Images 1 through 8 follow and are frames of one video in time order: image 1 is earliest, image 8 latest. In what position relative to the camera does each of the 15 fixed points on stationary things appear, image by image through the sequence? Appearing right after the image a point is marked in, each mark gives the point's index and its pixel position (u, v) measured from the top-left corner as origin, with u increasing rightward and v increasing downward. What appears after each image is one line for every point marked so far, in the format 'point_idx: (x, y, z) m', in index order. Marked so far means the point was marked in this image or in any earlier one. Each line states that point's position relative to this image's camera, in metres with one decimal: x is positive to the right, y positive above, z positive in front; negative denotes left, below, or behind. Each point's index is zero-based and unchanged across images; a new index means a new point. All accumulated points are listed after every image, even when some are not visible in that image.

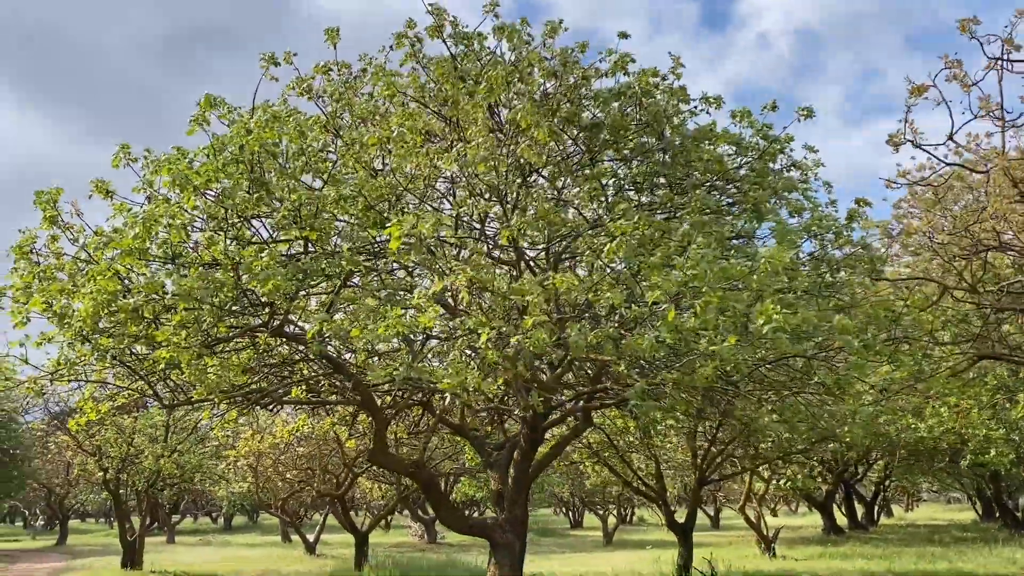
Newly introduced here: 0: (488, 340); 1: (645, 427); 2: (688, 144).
0: (-0.3, -0.6, +9.1) m
1: (+2.2, -2.4, +14.7) m
2: (+1.7, +1.4, +9.1) m
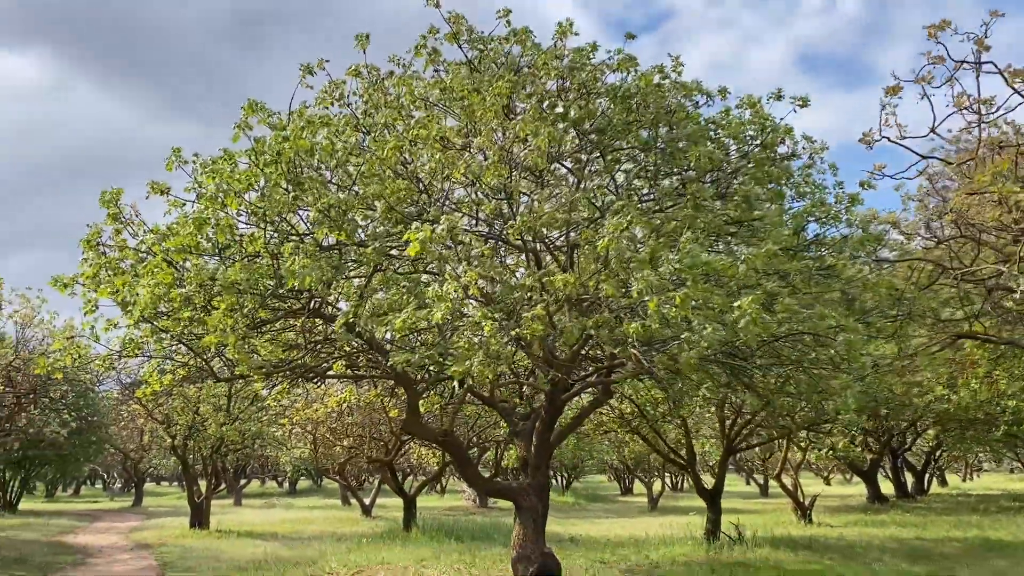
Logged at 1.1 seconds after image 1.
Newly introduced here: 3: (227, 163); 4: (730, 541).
0: (-0.1, -0.4, +10.0) m
1: (+2.8, -2.0, +15.4) m
2: (+1.9, +1.6, +9.7) m
3: (-2.9, +1.3, +9.1) m
4: (+4.0, -4.7, +16.4) m
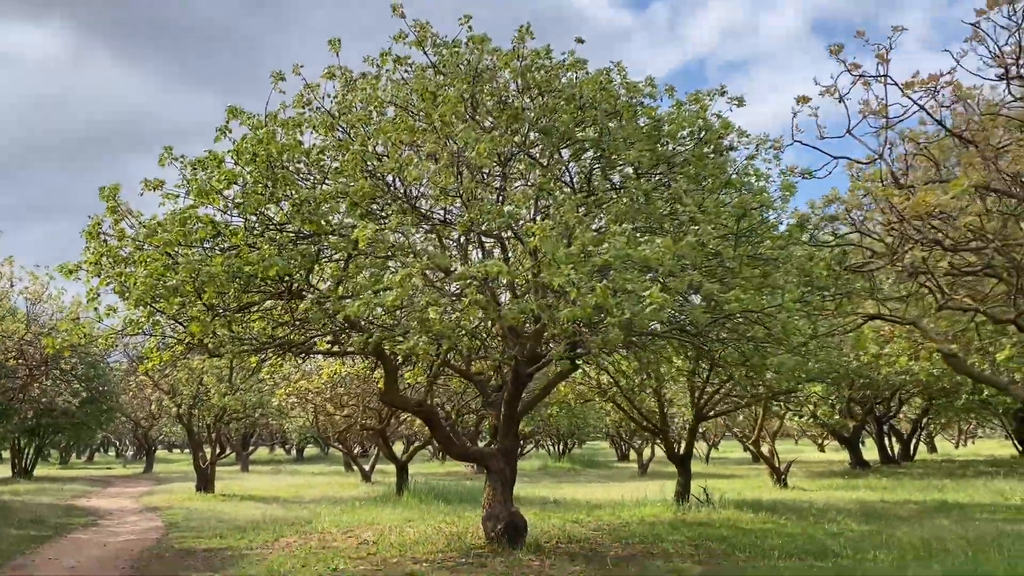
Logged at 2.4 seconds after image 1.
0: (-0.5, -0.2, +10.9) m
1: (+2.4, -1.6, +16.4) m
2: (+1.4, +1.8, +10.6) m
3: (-3.4, +1.4, +10.1) m
4: (+3.6, -4.2, +17.4) m
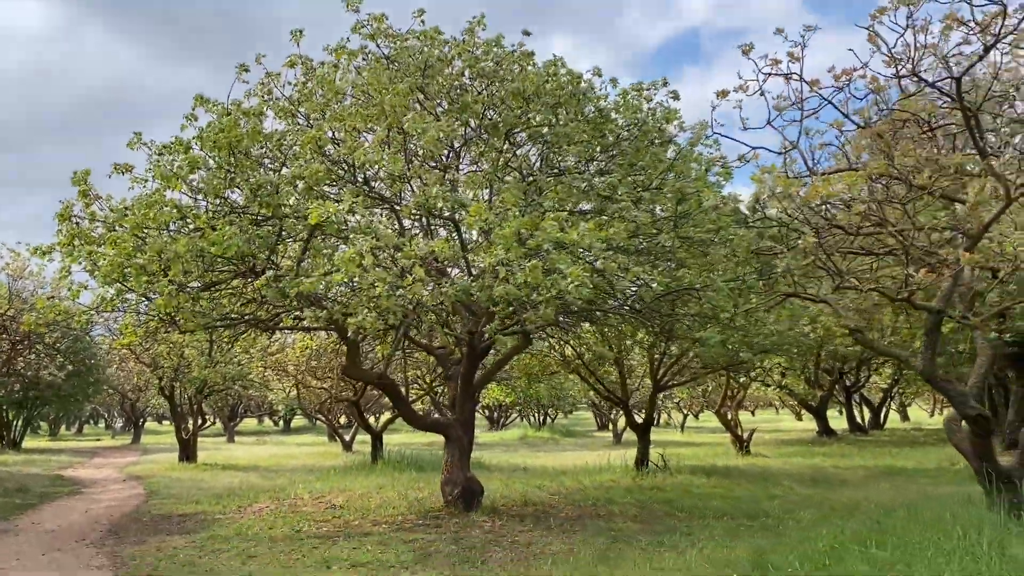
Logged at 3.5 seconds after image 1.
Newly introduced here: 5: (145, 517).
0: (-1.2, +0.1, +11.6) m
1: (+1.7, -1.1, +17.1) m
2: (+0.8, +2.0, +11.2) m
3: (-4.0, +1.7, +10.7) m
4: (+3.0, -3.7, +18.3) m
5: (-5.9, -3.7, +14.5) m
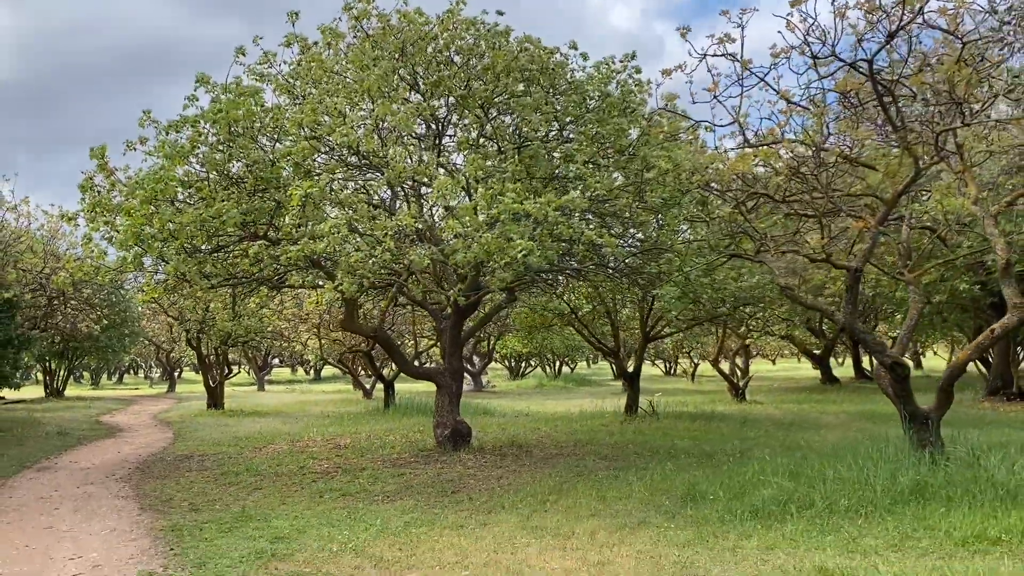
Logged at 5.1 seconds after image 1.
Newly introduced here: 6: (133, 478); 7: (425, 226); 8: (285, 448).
0: (-1.5, +0.6, +12.7) m
1: (+1.6, -0.2, +18.2) m
2: (+0.5, +2.6, +12.2) m
3: (-4.4, +2.1, +11.8) m
4: (+2.9, -2.8, +19.4) m
5: (-6.1, -3.0, +16.0) m
6: (-5.7, -2.8, +13.4) m
7: (-1.2, +0.8, +11.8) m
8: (-4.1, -2.9, +16.1) m
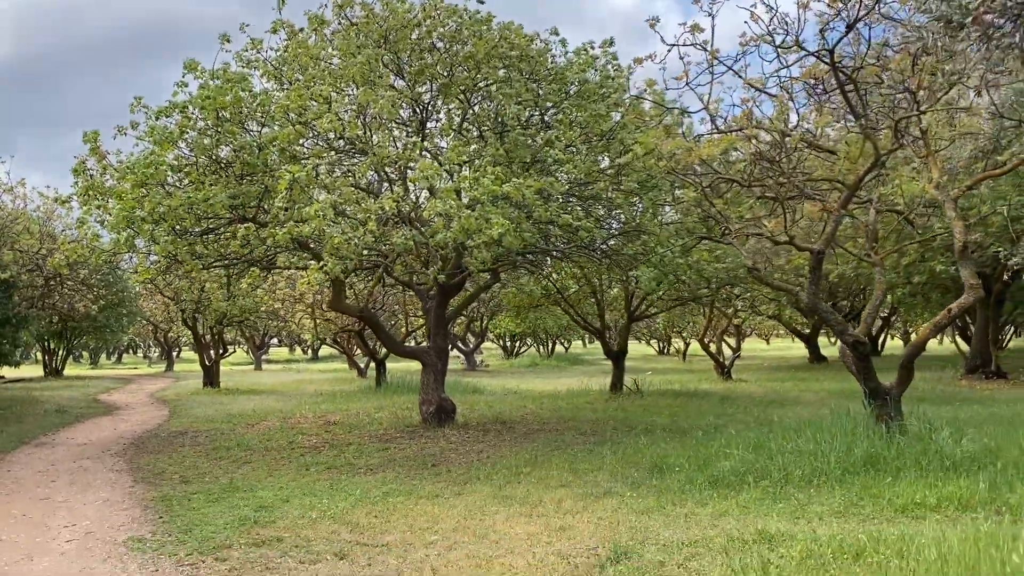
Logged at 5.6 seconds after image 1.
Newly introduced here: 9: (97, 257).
0: (-1.8, +0.9, +13.1) m
1: (+1.3, +0.2, +18.6) m
2: (+0.2, +2.9, +12.5) m
3: (-4.6, +2.4, +12.1) m
4: (+2.6, -2.4, +19.9) m
5: (-6.4, -2.7, +16.4) m
6: (-6.0, -2.5, +13.9) m
7: (-1.4, +1.1, +12.2) m
8: (-4.4, -2.5, +16.6) m
9: (-7.4, +0.6, +16.0) m
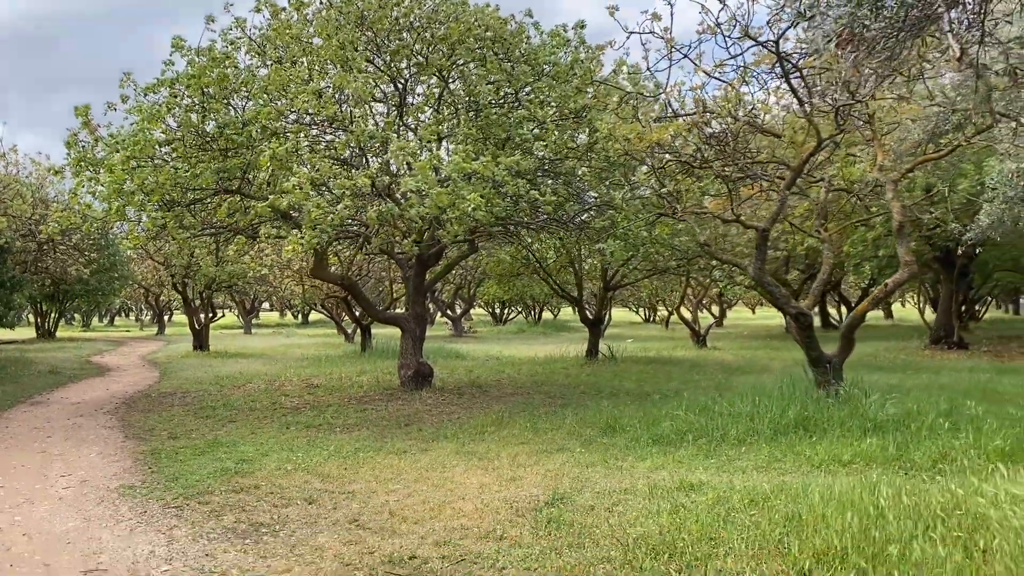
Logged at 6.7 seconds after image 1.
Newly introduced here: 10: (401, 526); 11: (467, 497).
0: (-2.2, +1.4, +13.8) m
1: (+0.8, +0.8, +19.3) m
2: (-0.2, +3.3, +13.1) m
3: (-5.0, +2.9, +12.7) m
4: (+2.1, -1.7, +20.7) m
5: (-6.9, -2.0, +17.2) m
6: (-6.4, -2.0, +14.6) m
7: (-1.8, +1.5, +12.8) m
8: (-4.8, -1.9, +17.3) m
9: (-7.9, +1.2, +16.7) m
10: (-0.8, -1.7, +6.4) m
11: (-0.4, -1.7, +7.2) m
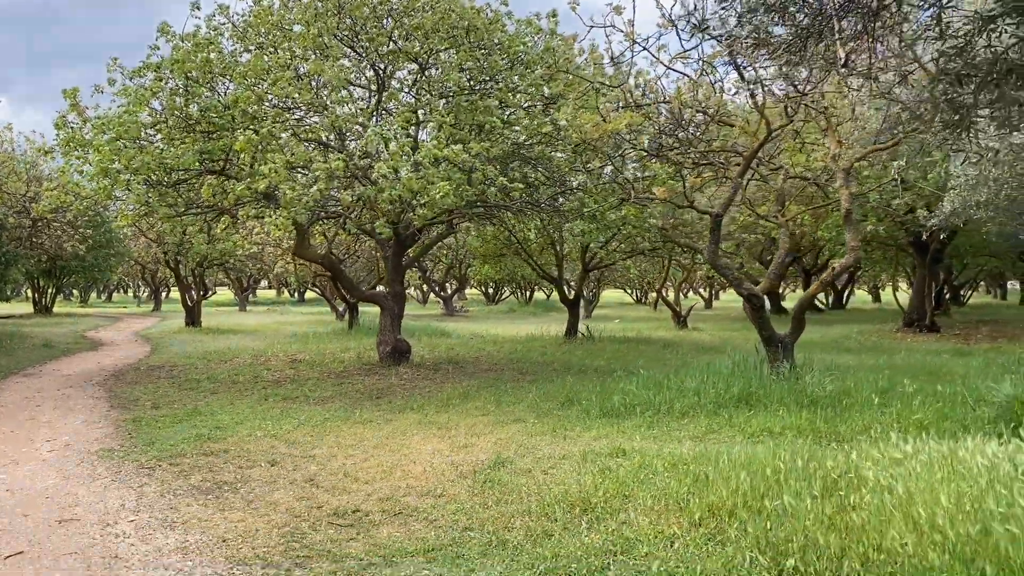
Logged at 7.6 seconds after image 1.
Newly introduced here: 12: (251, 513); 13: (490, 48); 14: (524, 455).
0: (-2.6, +1.7, +14.3) m
1: (+0.4, +1.2, +19.9) m
2: (-0.6, +3.6, +13.6) m
3: (-5.4, +3.2, +13.2) m
4: (+1.7, -1.2, +21.3) m
5: (-7.3, -1.6, +17.8) m
6: (-6.9, -1.6, +15.2) m
7: (-2.3, +1.8, +13.4) m
8: (-5.3, -1.5, +17.9) m
9: (-8.3, +1.6, +17.2) m
10: (-1.3, -1.5, +7.0) m
11: (-0.8, -1.5, +7.8) m
12: (-1.8, -1.6, +6.3) m
13: (-0.4, +3.8, +14.2) m
14: (+0.1, -1.5, +7.8) m
